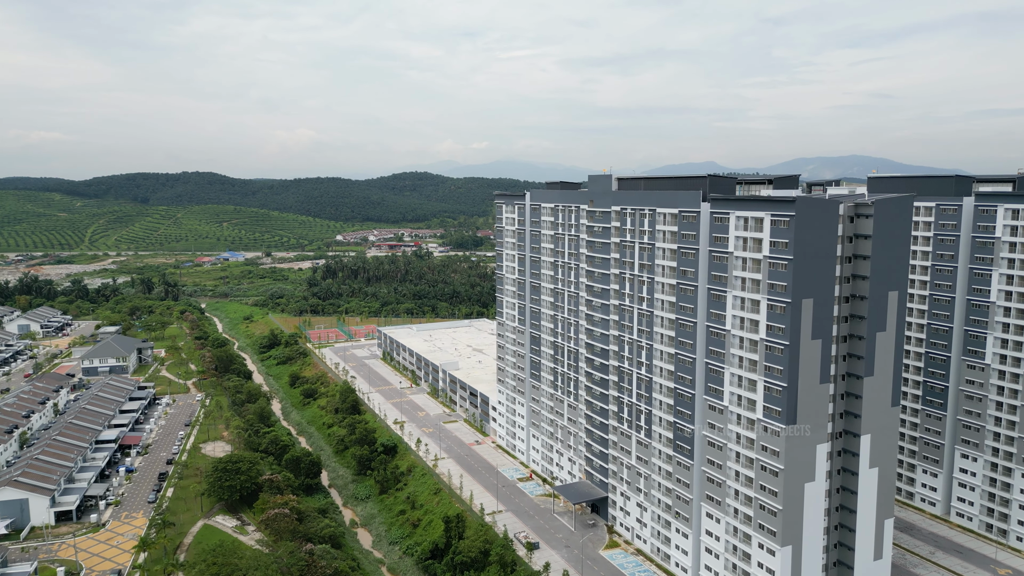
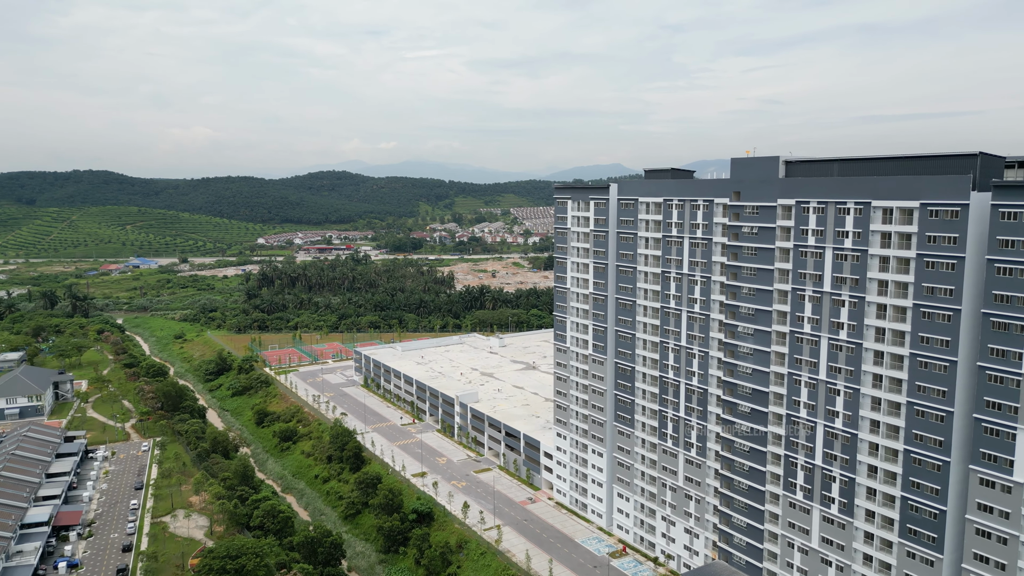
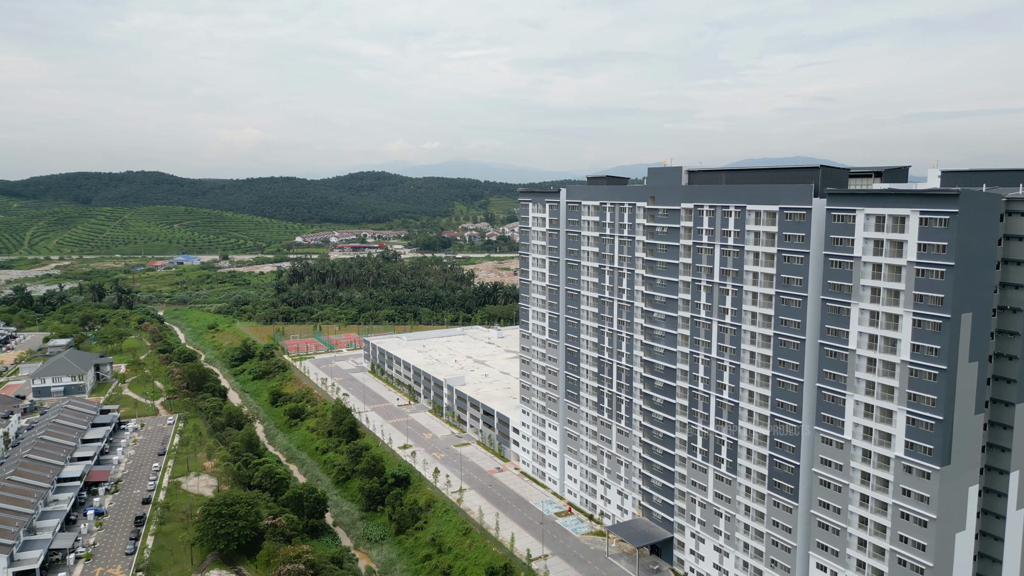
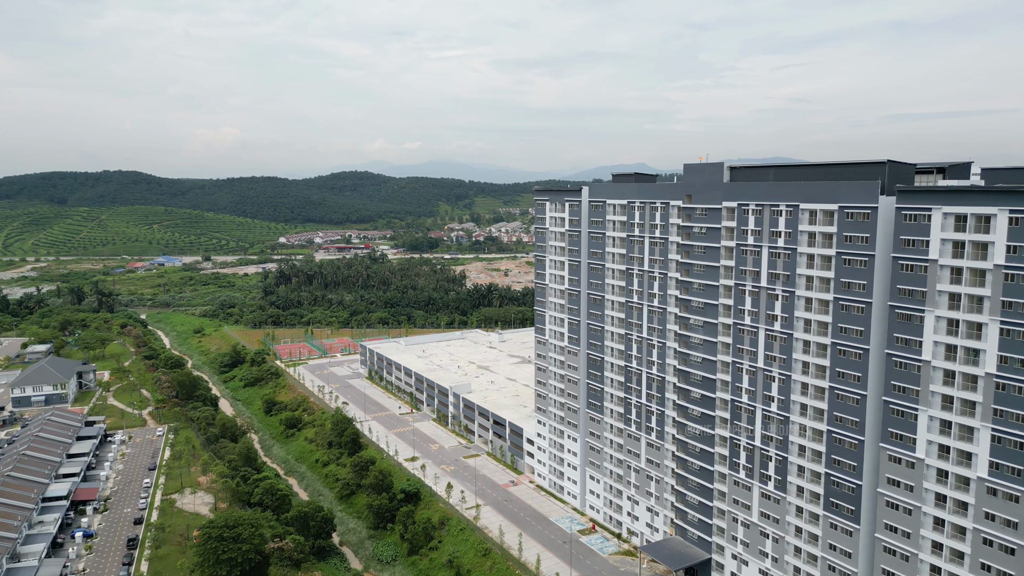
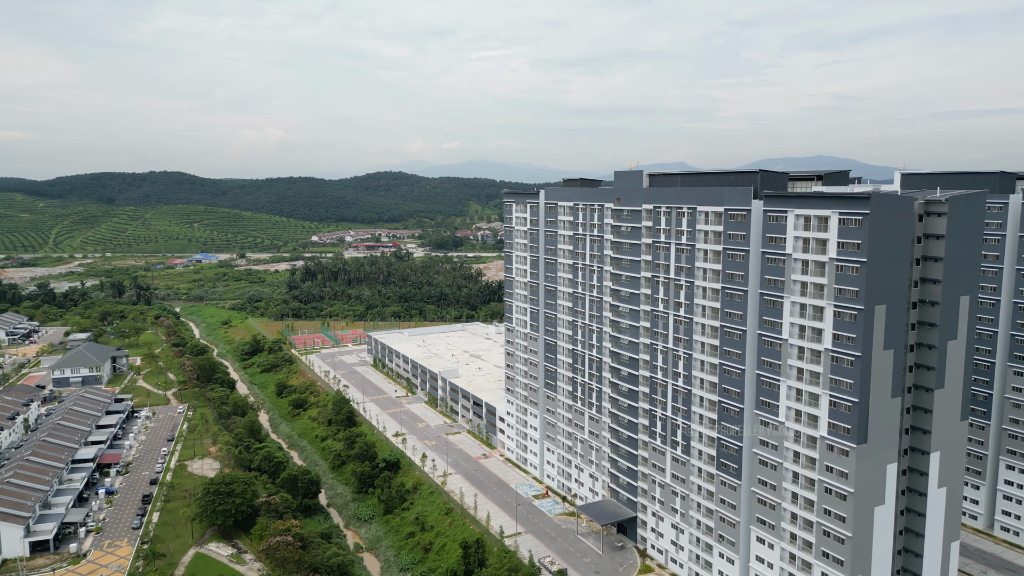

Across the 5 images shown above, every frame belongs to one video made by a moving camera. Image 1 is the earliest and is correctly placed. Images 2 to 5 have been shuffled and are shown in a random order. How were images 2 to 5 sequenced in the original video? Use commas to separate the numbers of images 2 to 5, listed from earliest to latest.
5, 3, 4, 2
